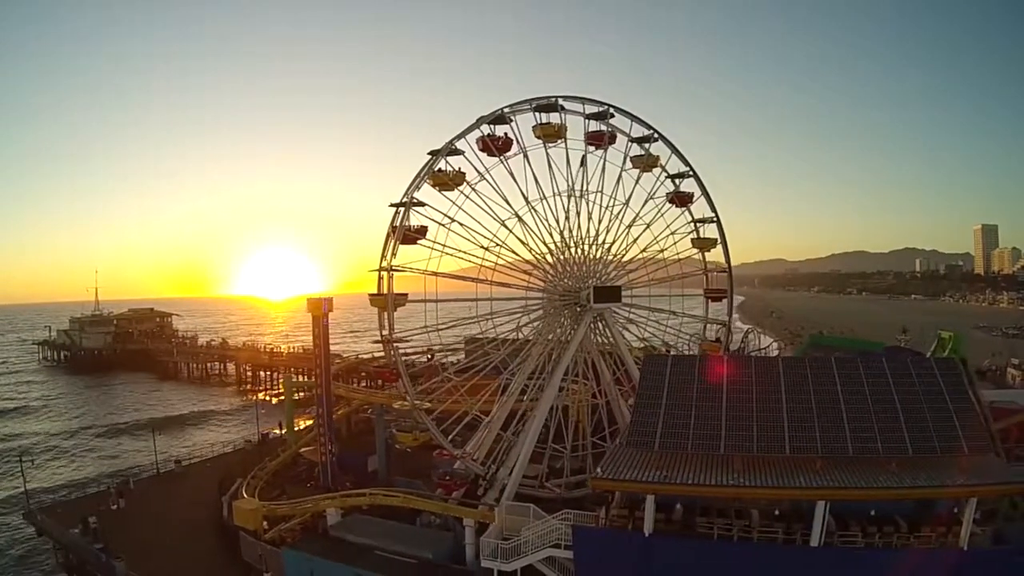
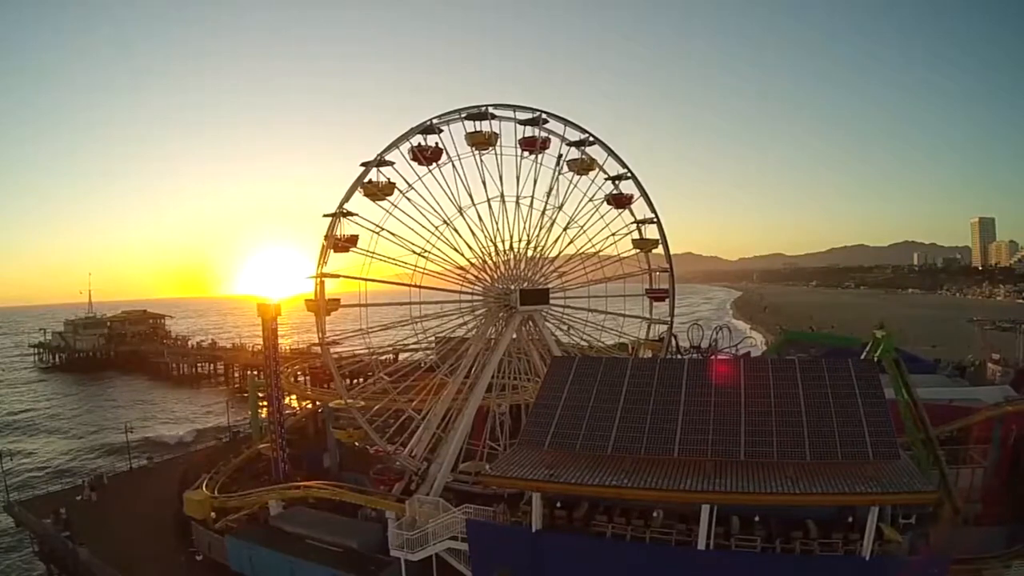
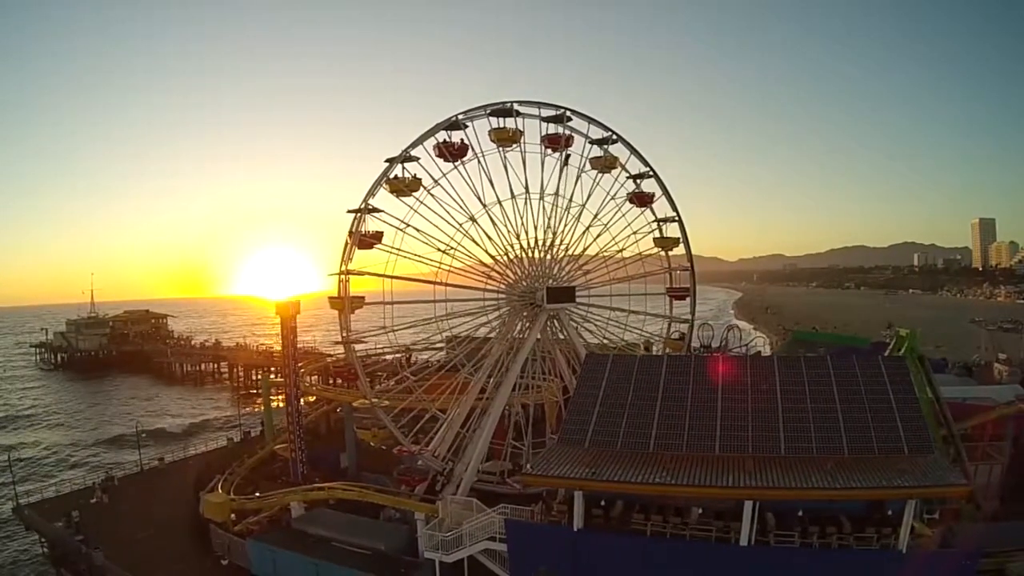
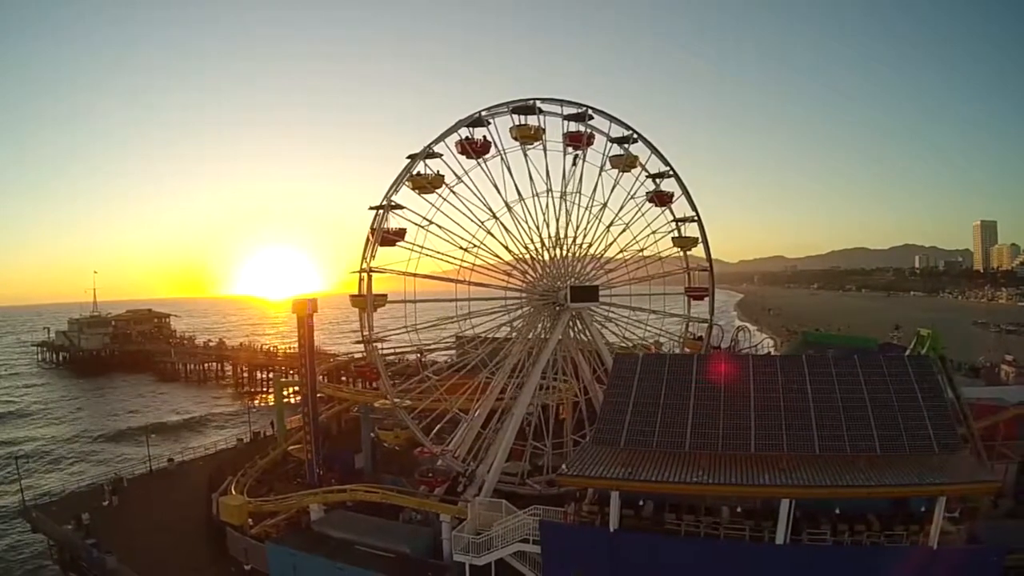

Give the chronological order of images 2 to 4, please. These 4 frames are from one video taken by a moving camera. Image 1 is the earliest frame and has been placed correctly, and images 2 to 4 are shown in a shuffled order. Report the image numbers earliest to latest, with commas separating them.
4, 3, 2
